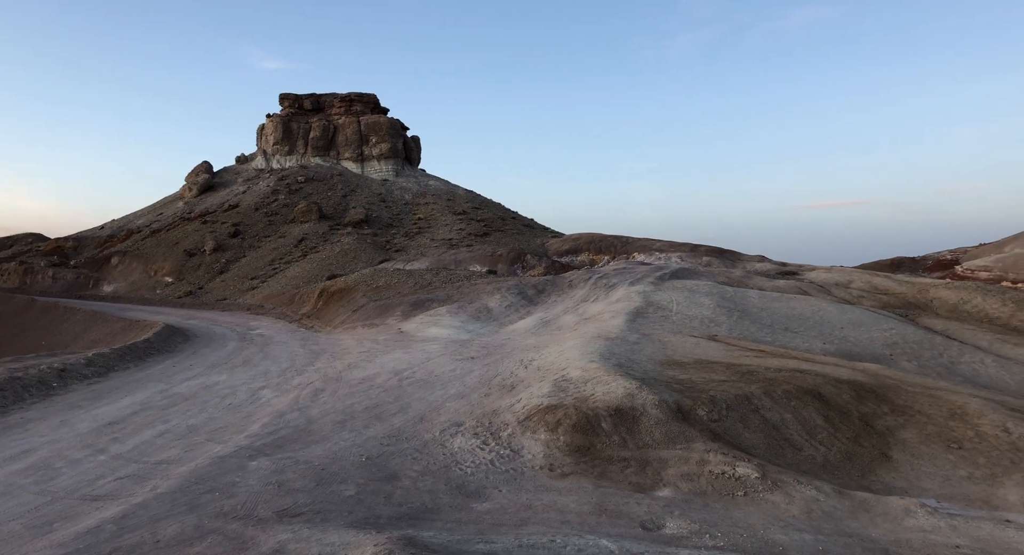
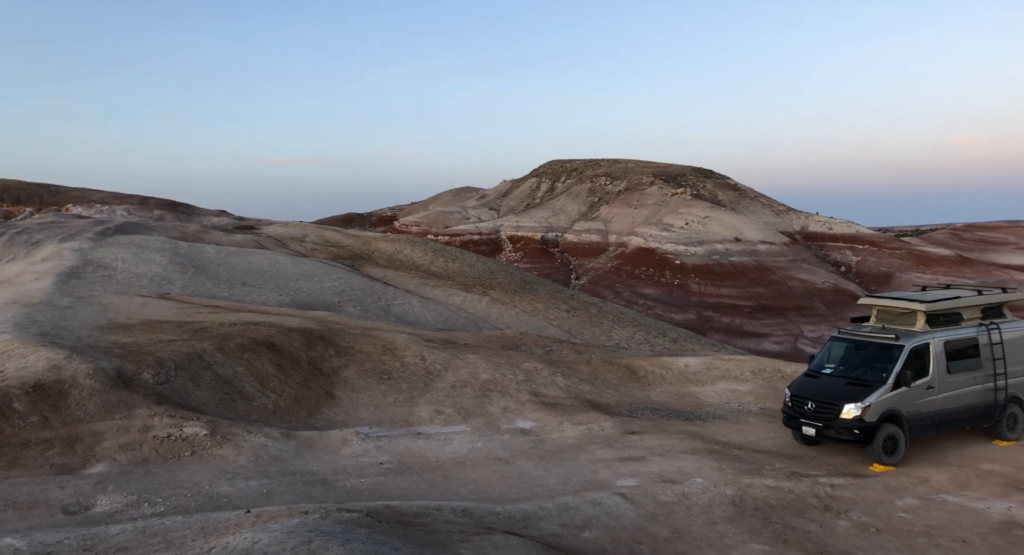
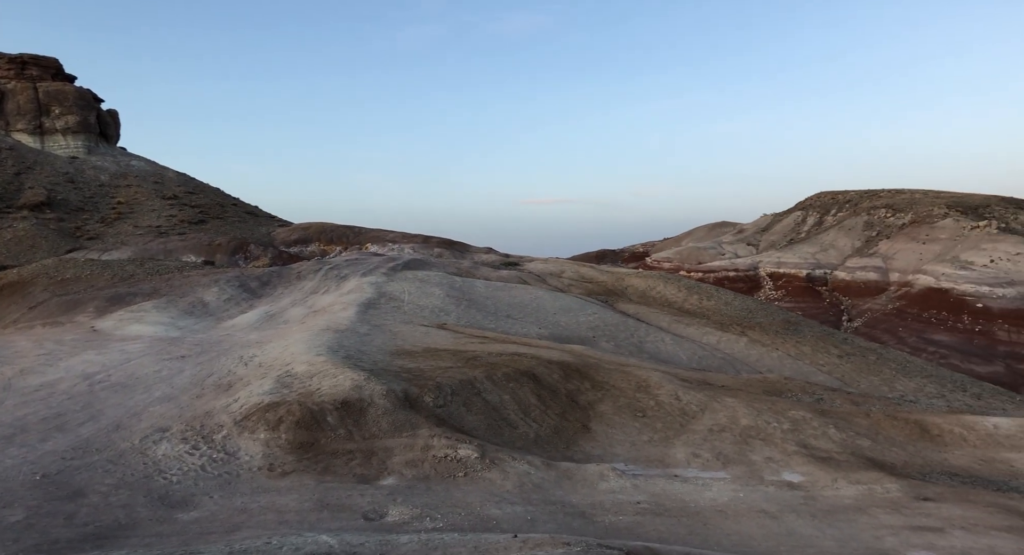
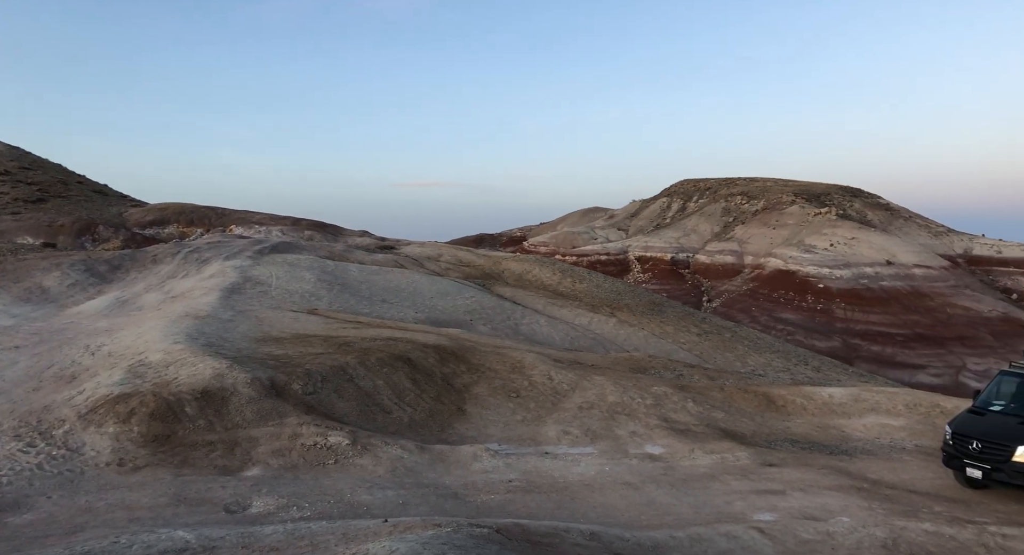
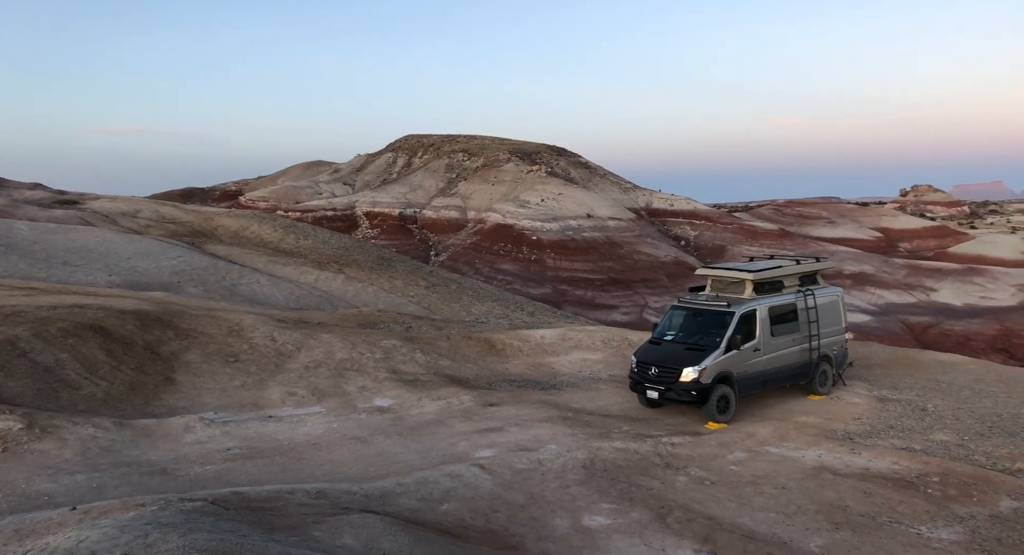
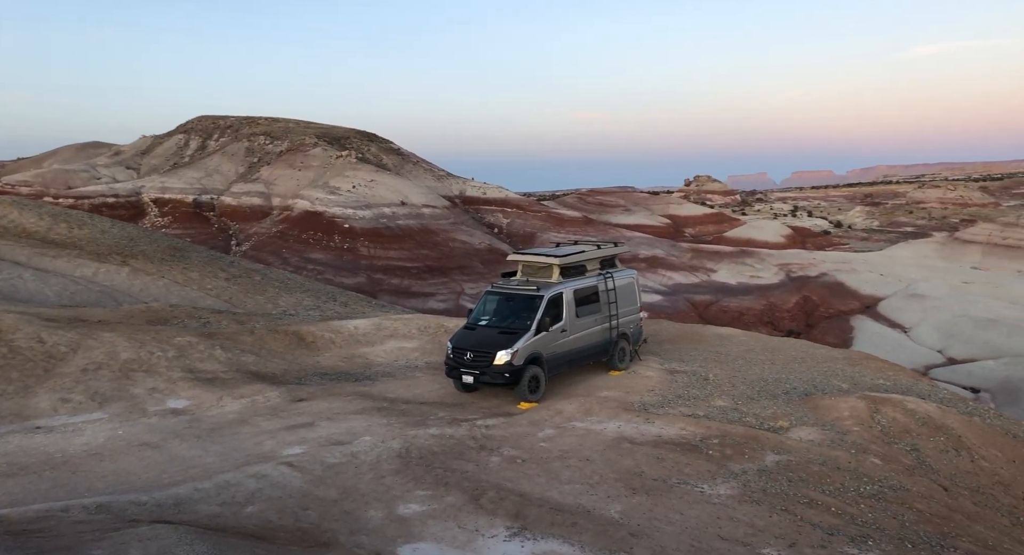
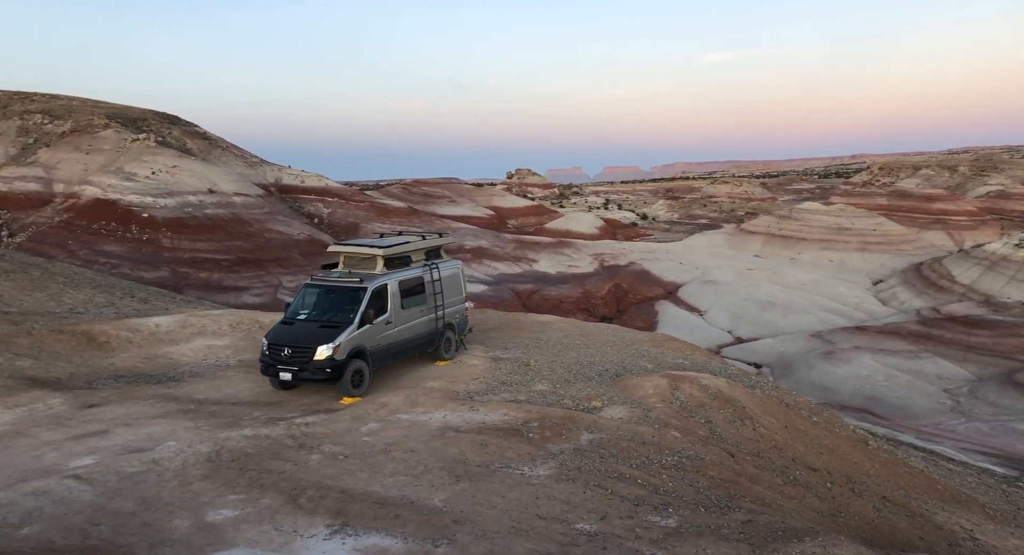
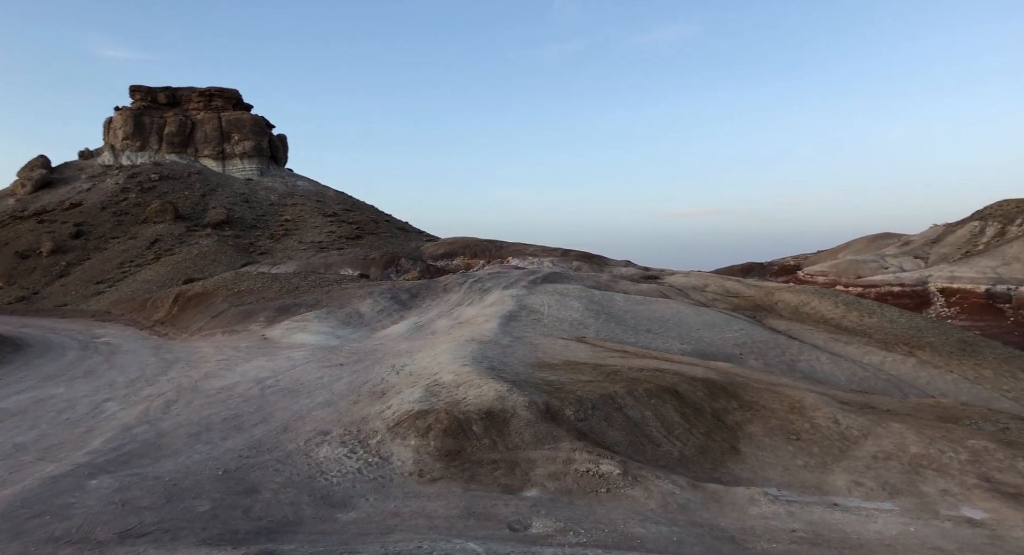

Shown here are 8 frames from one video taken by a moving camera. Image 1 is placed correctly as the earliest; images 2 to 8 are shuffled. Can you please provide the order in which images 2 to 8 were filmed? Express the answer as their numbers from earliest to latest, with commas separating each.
8, 3, 4, 2, 5, 6, 7
